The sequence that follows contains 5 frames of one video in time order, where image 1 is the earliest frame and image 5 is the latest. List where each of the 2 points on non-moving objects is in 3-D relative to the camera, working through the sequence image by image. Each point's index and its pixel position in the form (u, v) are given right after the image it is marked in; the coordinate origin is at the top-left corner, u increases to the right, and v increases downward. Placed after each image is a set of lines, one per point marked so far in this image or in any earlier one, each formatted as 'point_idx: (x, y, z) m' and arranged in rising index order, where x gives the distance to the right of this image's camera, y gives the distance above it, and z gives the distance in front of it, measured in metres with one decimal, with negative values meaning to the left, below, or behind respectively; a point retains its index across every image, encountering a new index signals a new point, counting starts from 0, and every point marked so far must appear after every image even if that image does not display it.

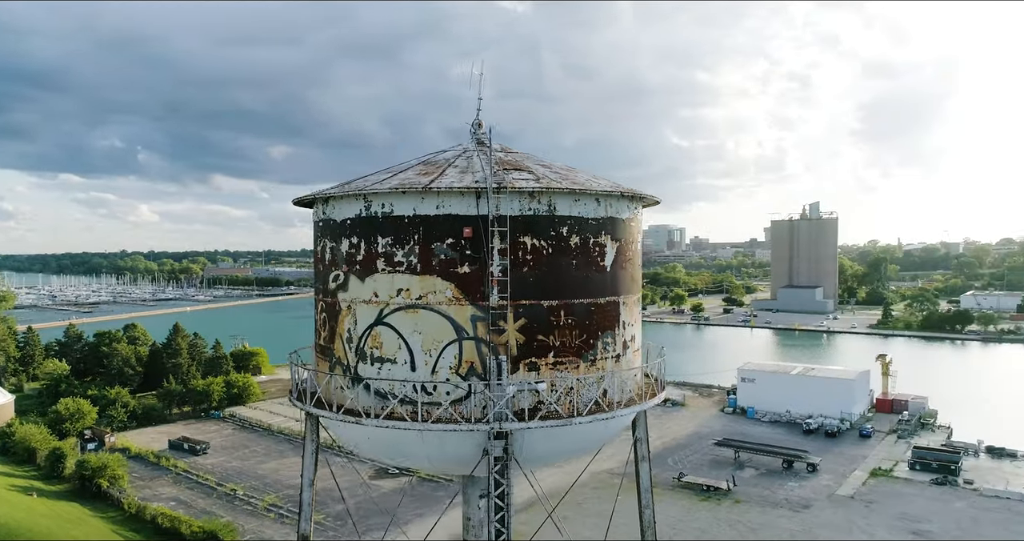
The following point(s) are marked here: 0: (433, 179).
0: (-0.5, +0.6, +4.9) m
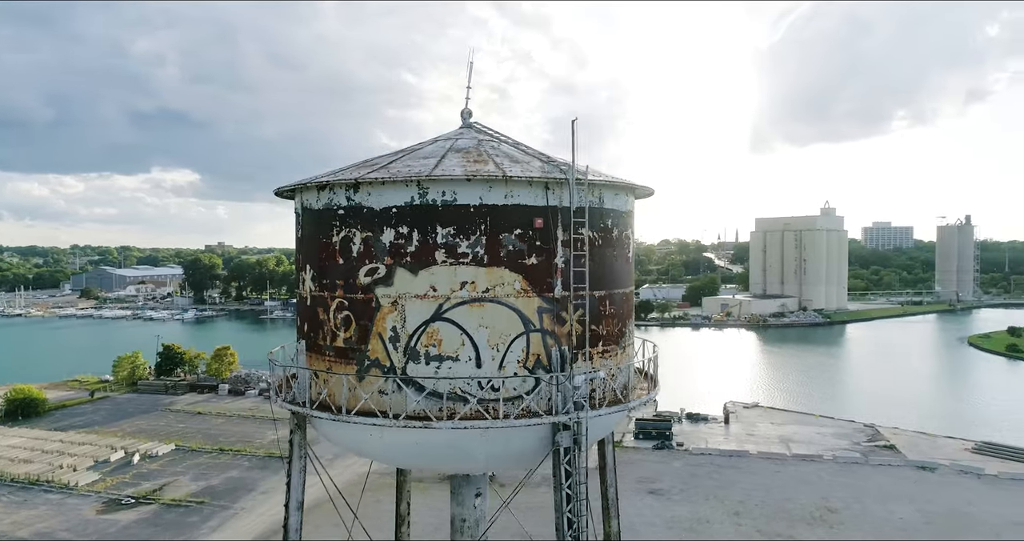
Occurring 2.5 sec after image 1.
0: (-0.1, +0.7, +4.7) m
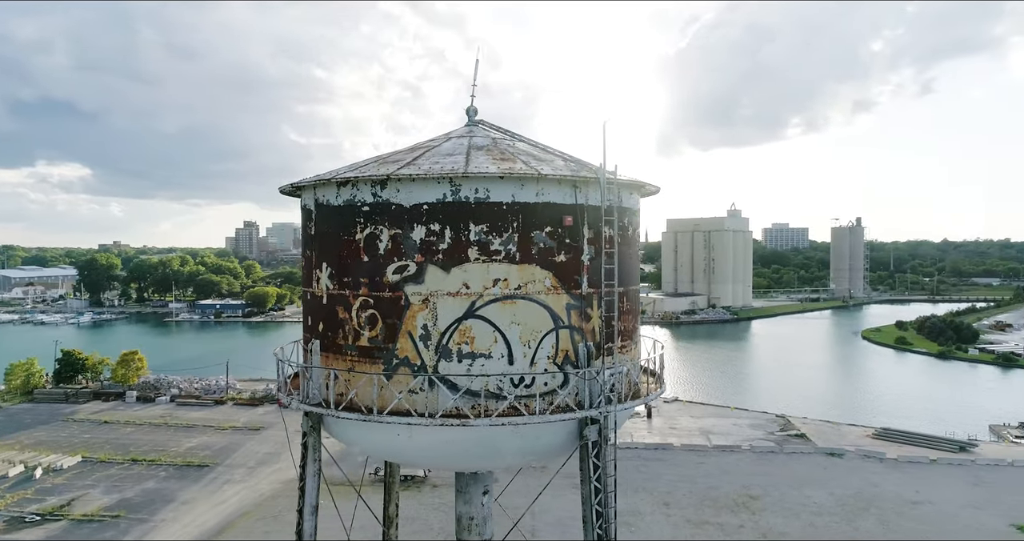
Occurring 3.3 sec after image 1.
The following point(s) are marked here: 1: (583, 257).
0: (+0.1, +0.7, +4.7) m
1: (+0.5, +0.1, +4.8) m
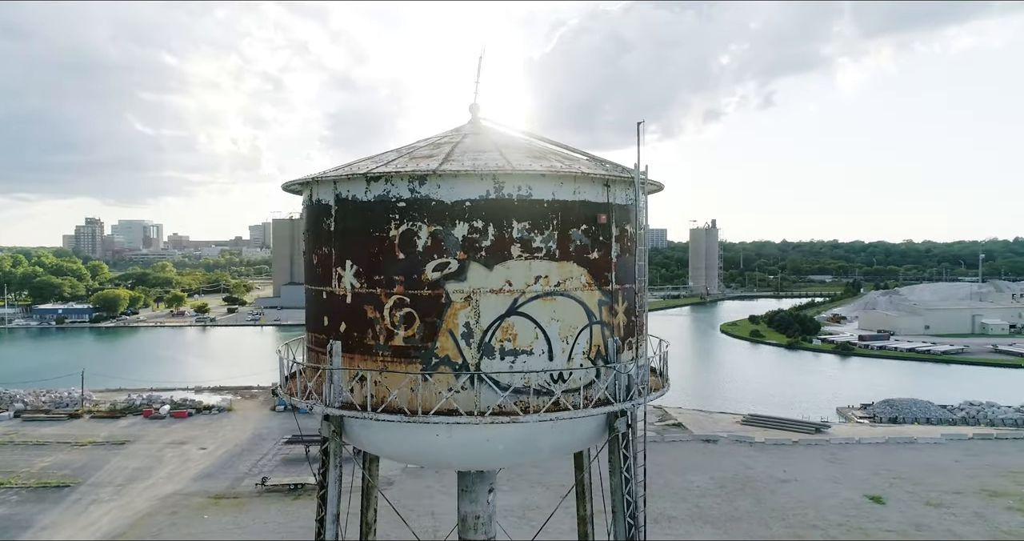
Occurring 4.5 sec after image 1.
0: (+0.3, +0.7, +4.8) m
1: (+0.7, +0.1, +5.0) m
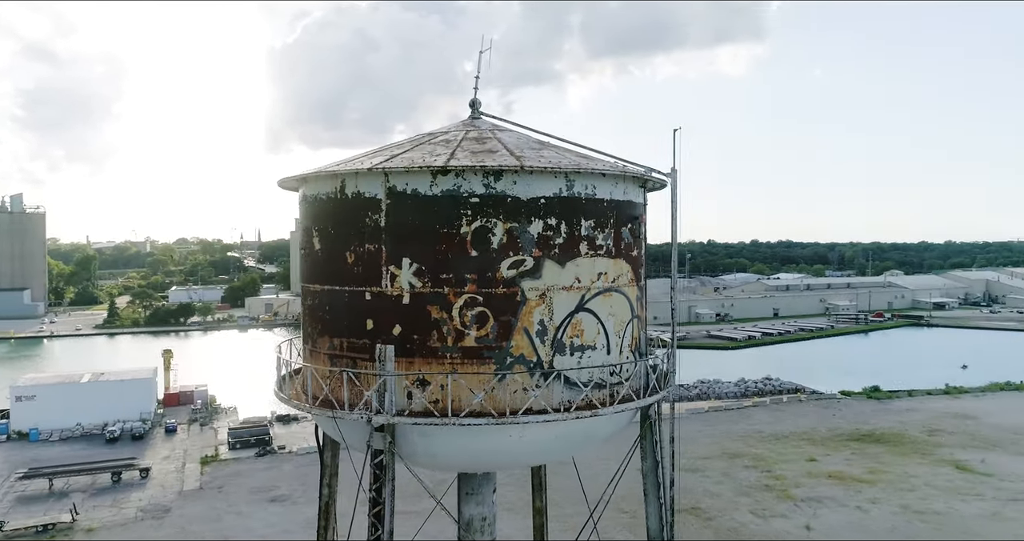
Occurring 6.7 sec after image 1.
0: (+0.6, +0.7, +5.0) m
1: (+1.0, +0.1, +5.3) m
